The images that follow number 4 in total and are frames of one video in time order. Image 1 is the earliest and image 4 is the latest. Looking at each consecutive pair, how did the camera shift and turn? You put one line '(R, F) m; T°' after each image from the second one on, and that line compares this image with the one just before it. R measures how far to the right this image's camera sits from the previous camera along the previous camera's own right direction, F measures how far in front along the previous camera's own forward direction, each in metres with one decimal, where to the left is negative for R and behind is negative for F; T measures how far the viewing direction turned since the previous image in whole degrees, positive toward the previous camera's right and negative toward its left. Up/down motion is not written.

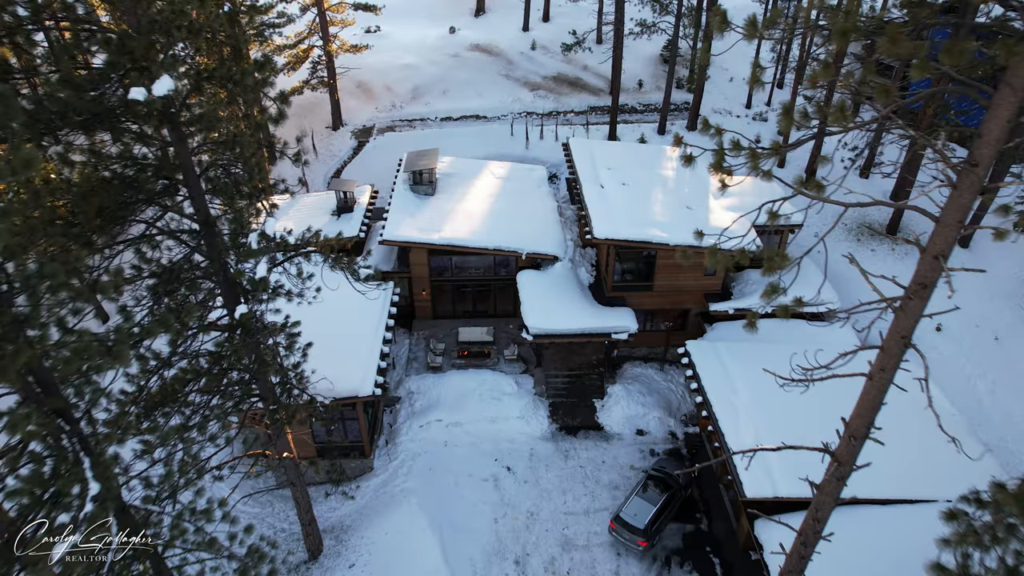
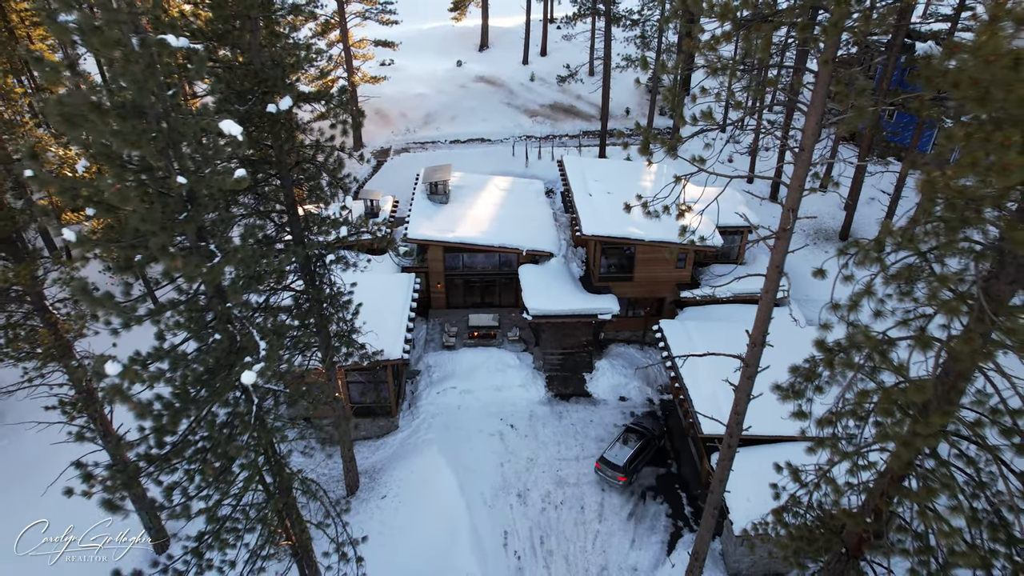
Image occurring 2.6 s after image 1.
(-0.1, -3.1) m; 0°
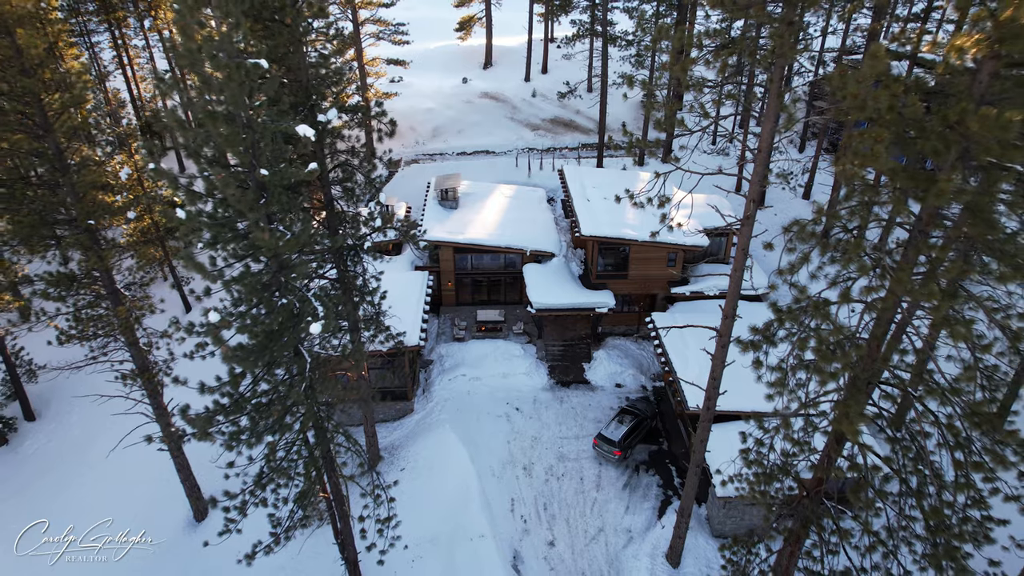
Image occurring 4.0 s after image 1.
(-0.2, -1.8) m; 0°
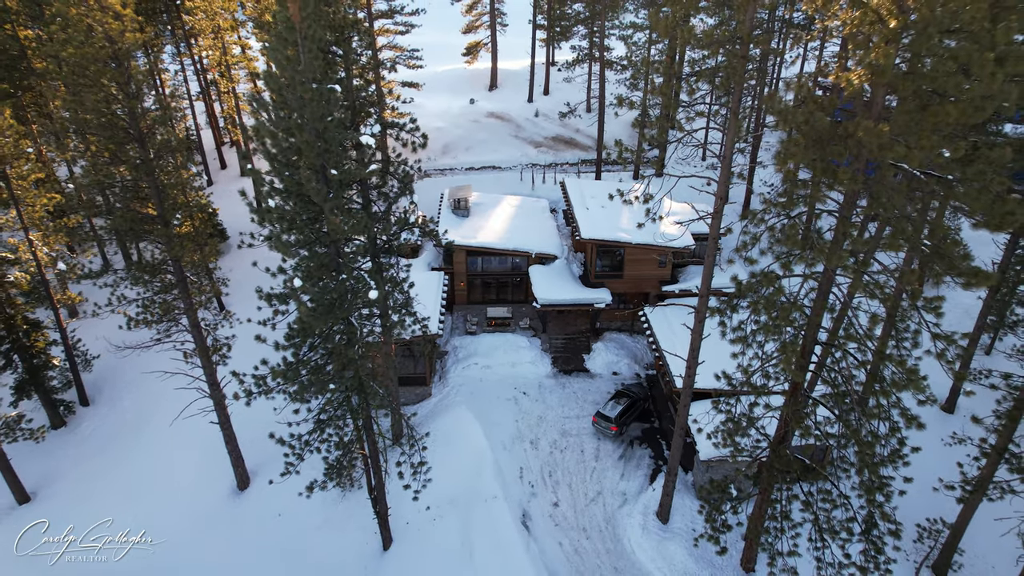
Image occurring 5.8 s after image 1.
(-0.3, -2.4) m; 0°
